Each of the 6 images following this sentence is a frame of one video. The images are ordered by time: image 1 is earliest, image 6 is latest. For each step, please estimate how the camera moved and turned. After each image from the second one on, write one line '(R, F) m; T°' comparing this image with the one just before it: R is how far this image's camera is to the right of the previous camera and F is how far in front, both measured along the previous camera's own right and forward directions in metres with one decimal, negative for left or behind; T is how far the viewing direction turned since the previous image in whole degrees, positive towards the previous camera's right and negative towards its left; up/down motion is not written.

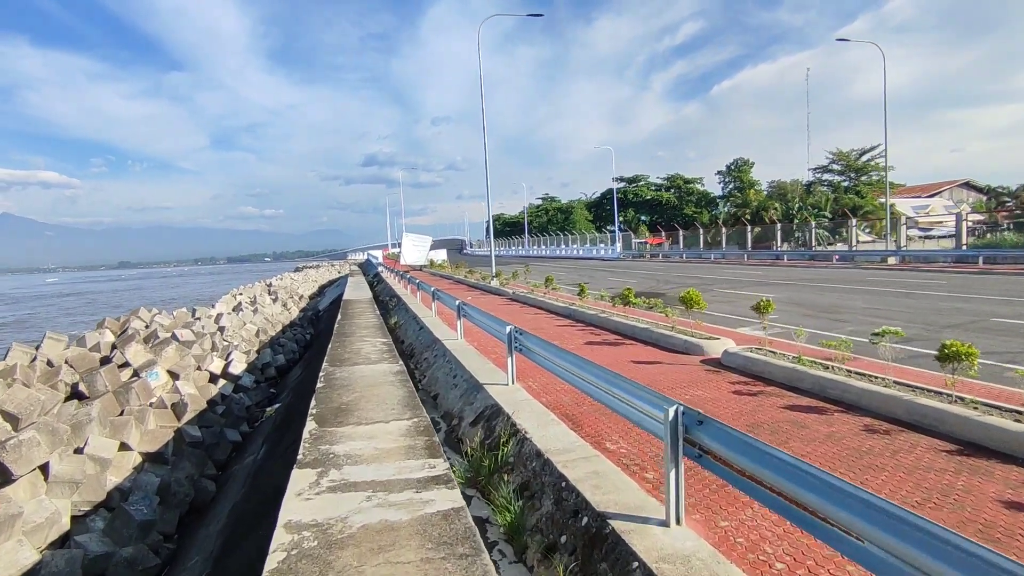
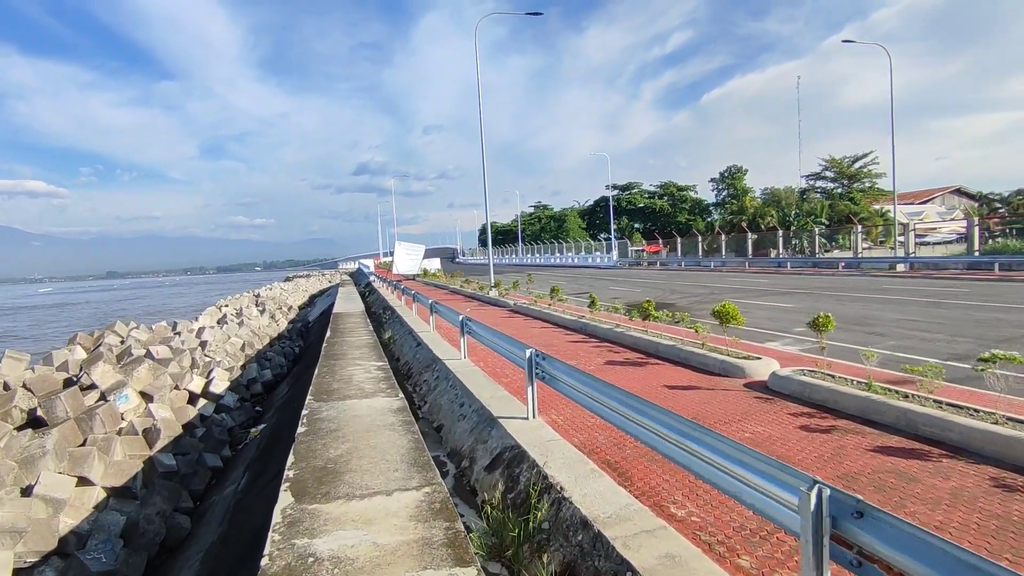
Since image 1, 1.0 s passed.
(-0.2, +0.9) m; +1°
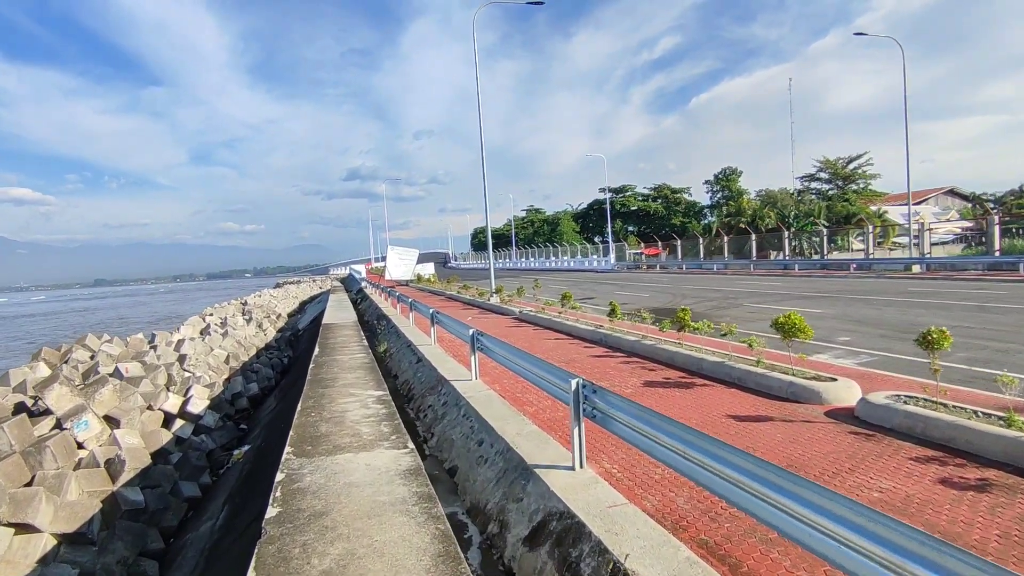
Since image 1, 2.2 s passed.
(-0.3, +1.2) m; +1°
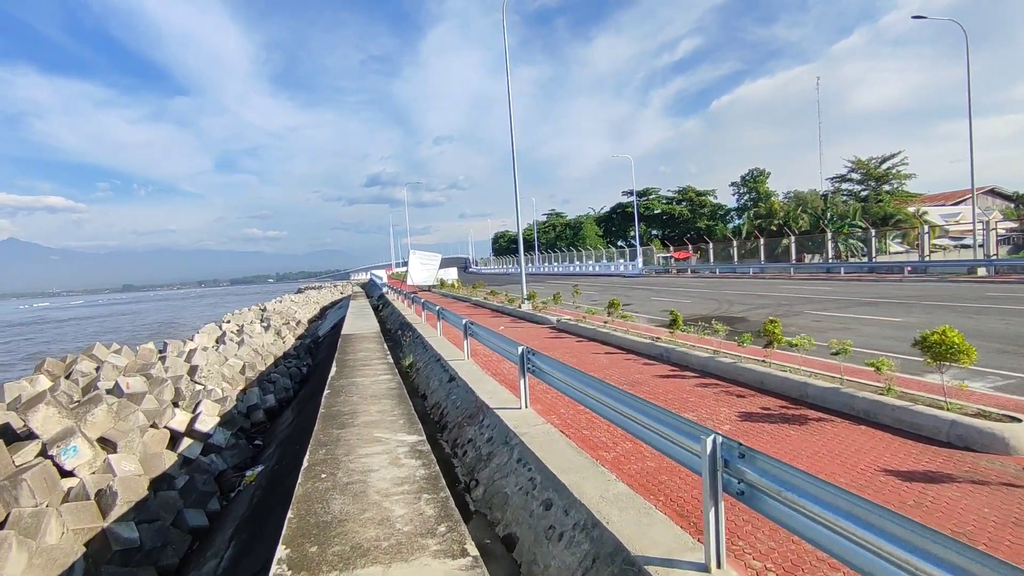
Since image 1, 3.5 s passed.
(-0.4, +1.3) m; -2°
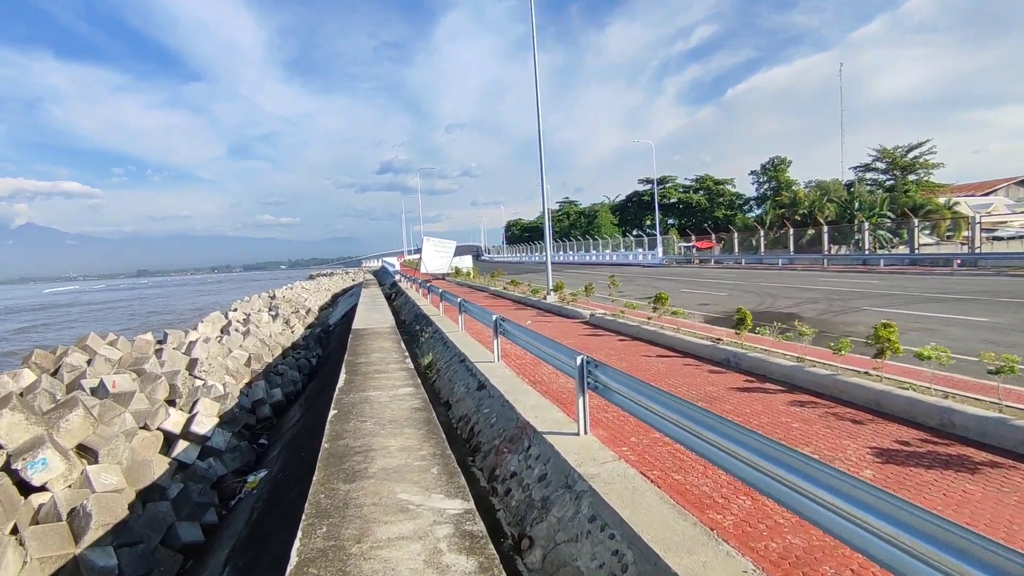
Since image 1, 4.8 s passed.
(-0.4, +1.3) m; -1°
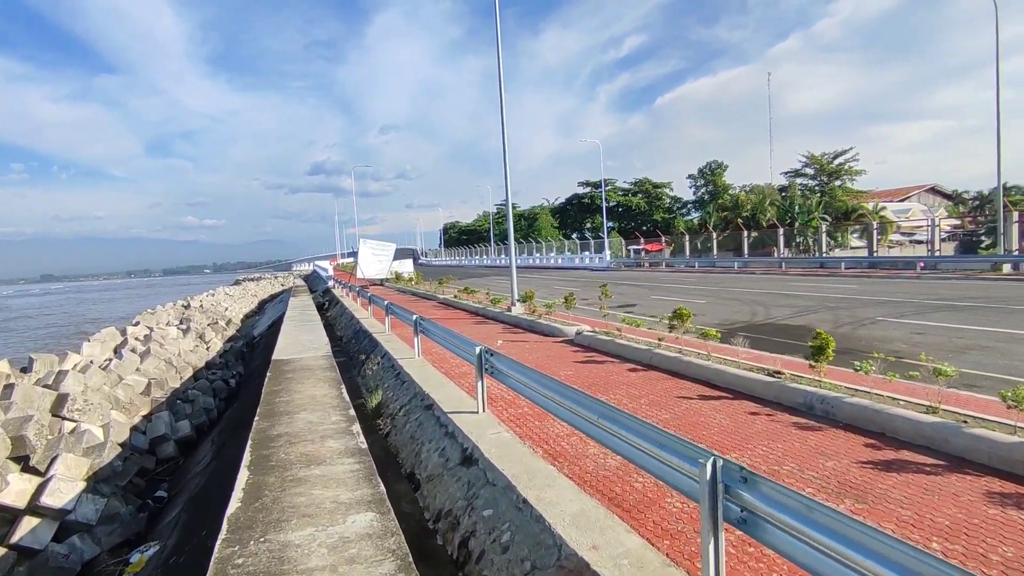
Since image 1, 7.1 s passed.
(-0.5, +2.3) m; +6°
